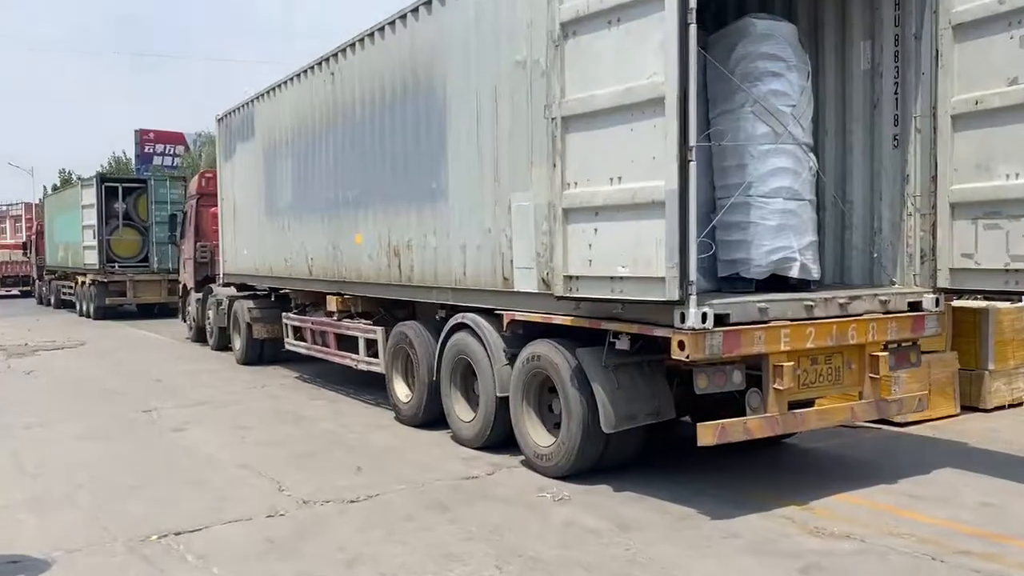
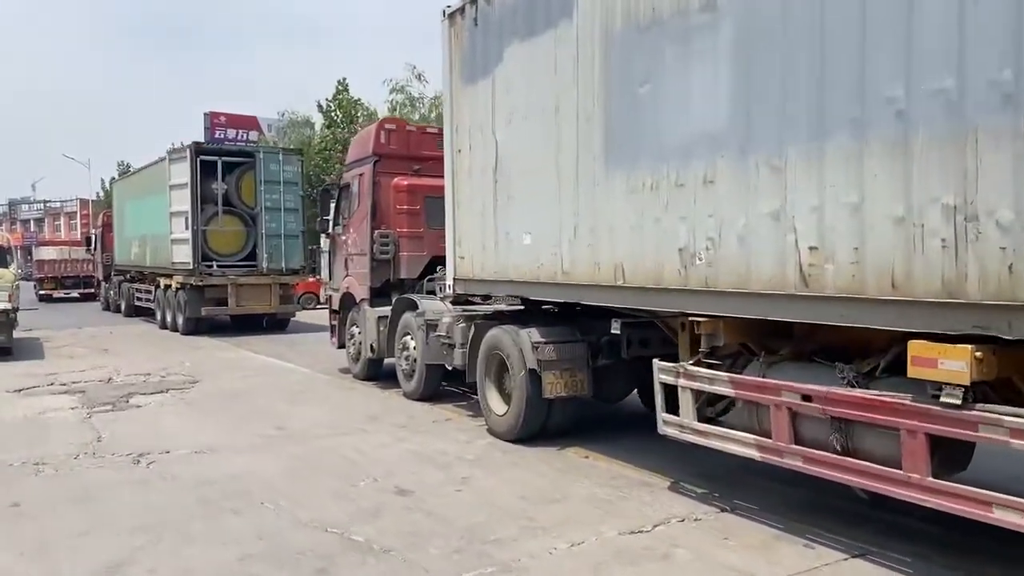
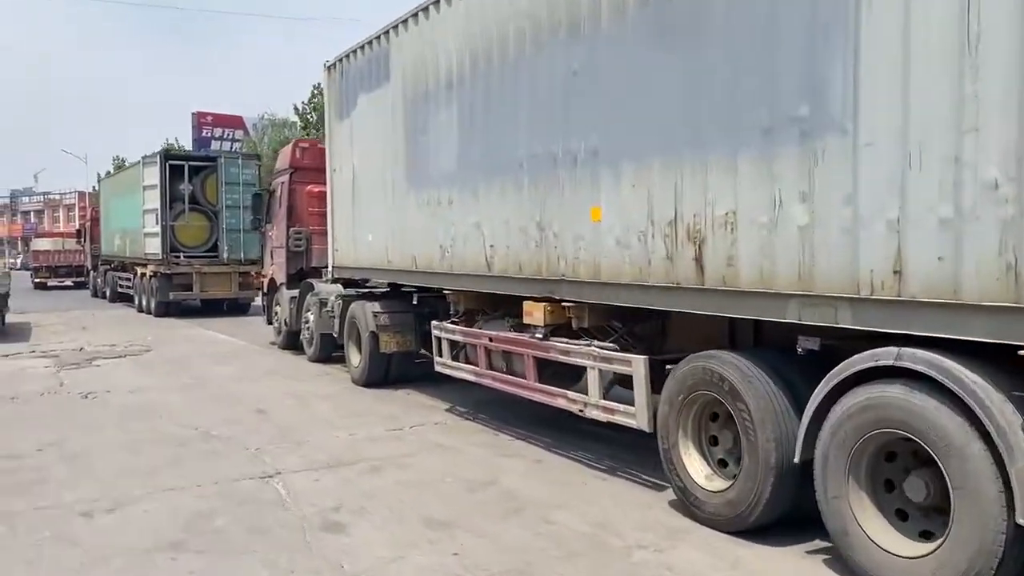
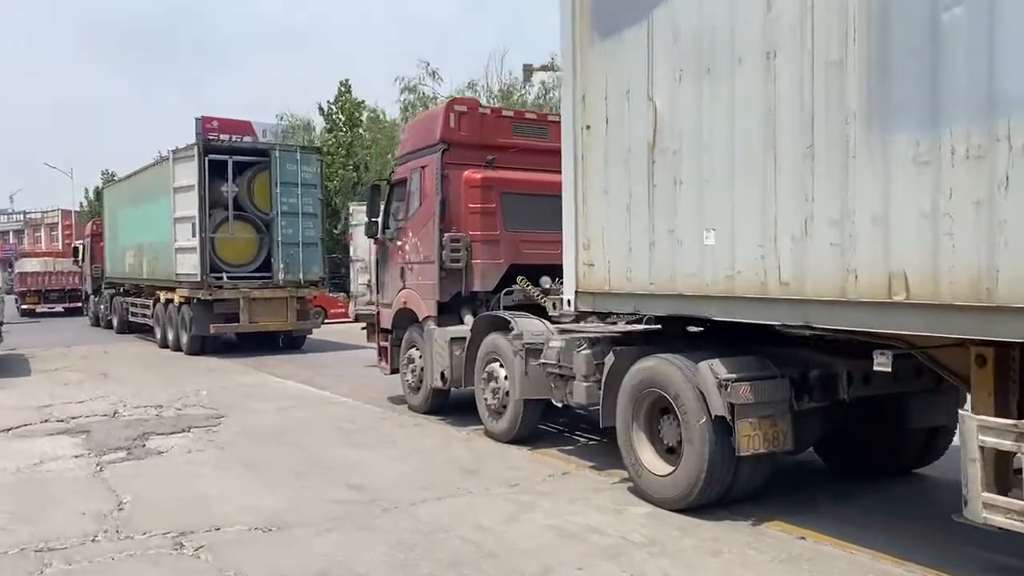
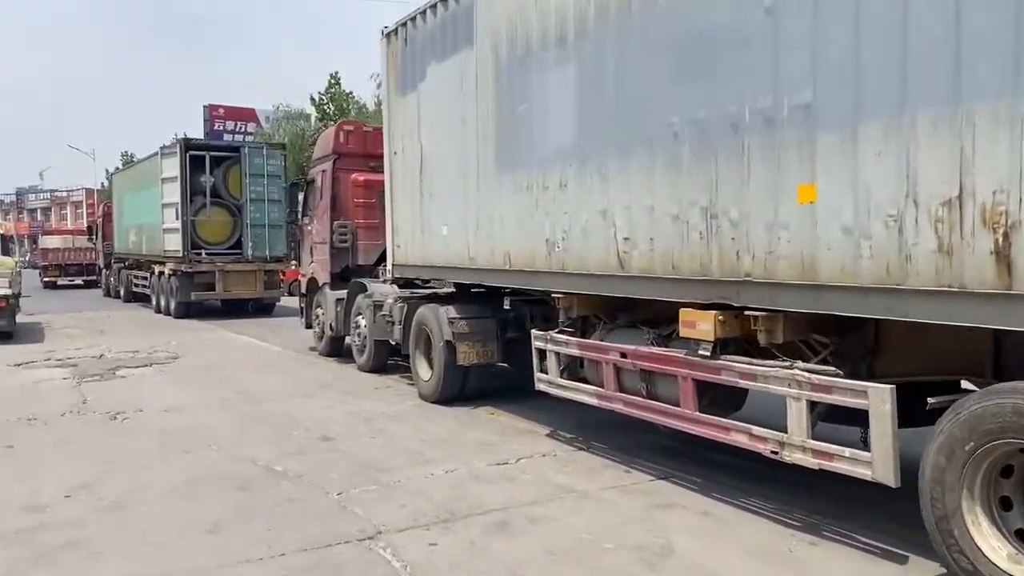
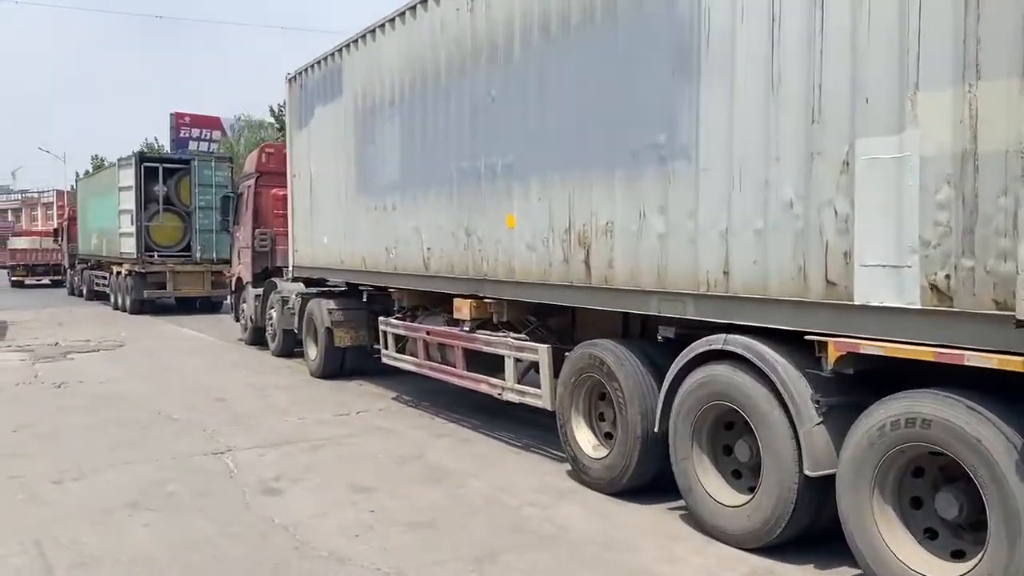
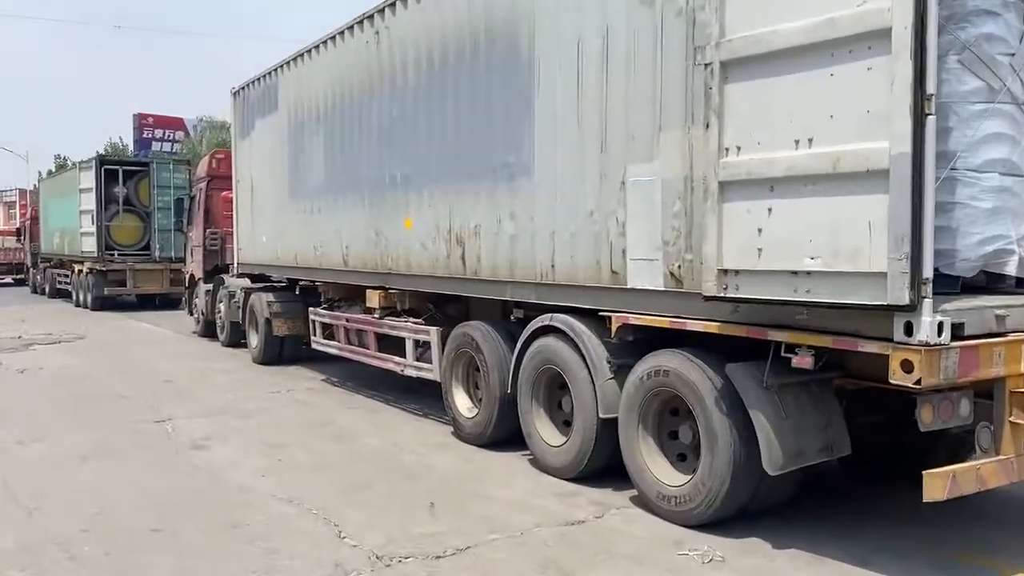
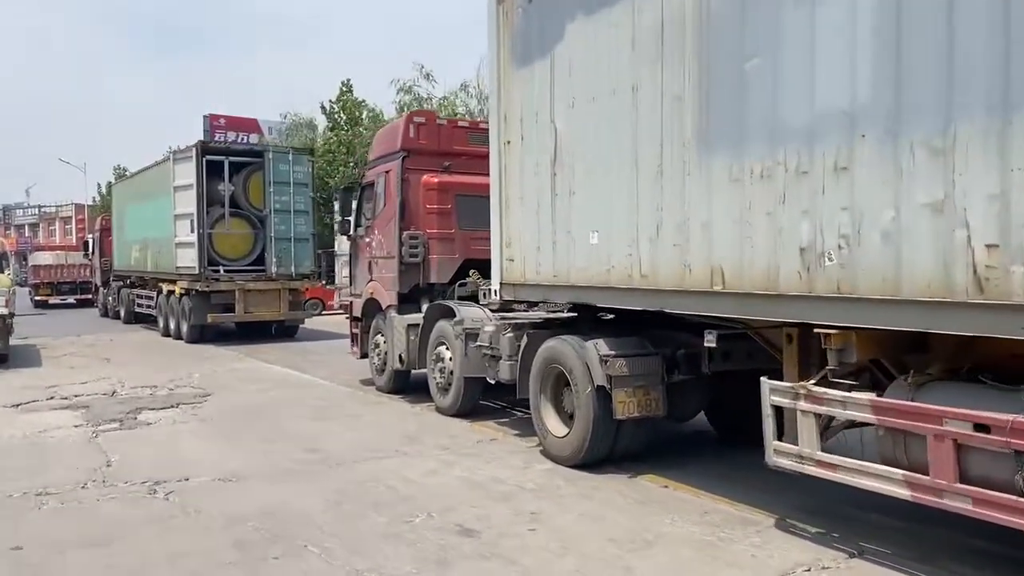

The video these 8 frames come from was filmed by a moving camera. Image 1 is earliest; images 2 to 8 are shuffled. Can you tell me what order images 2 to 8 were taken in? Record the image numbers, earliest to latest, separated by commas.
7, 6, 3, 5, 2, 8, 4
